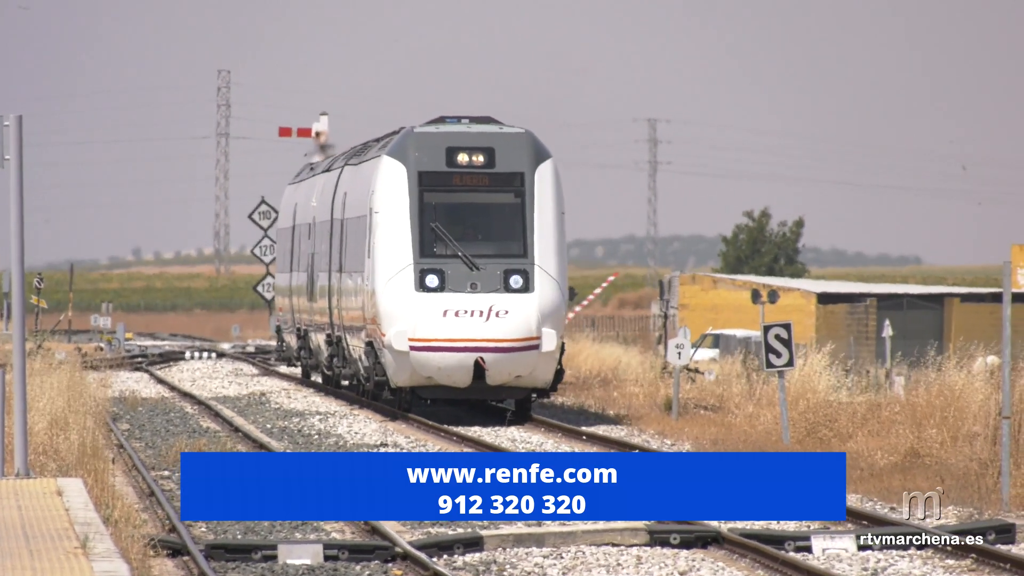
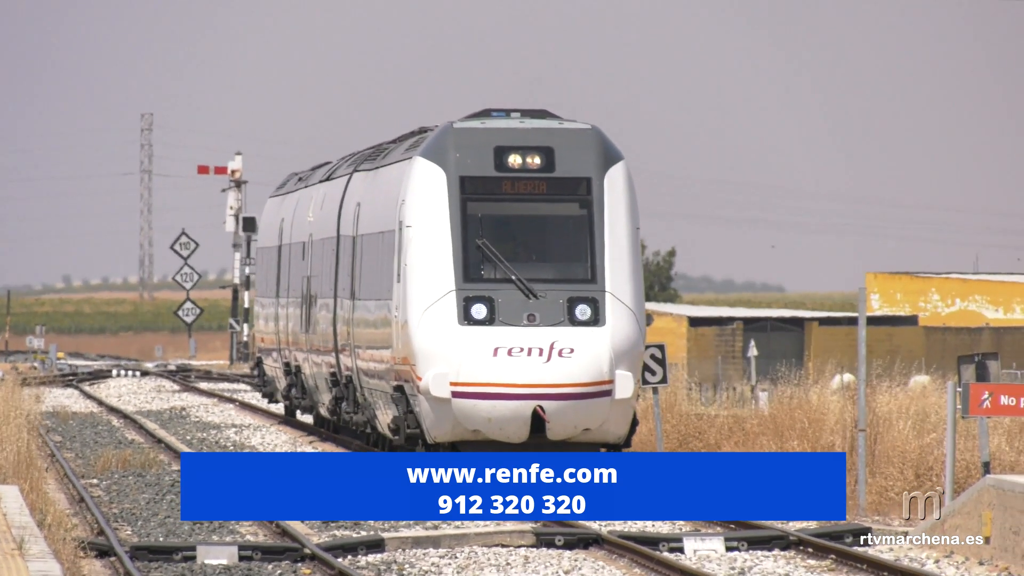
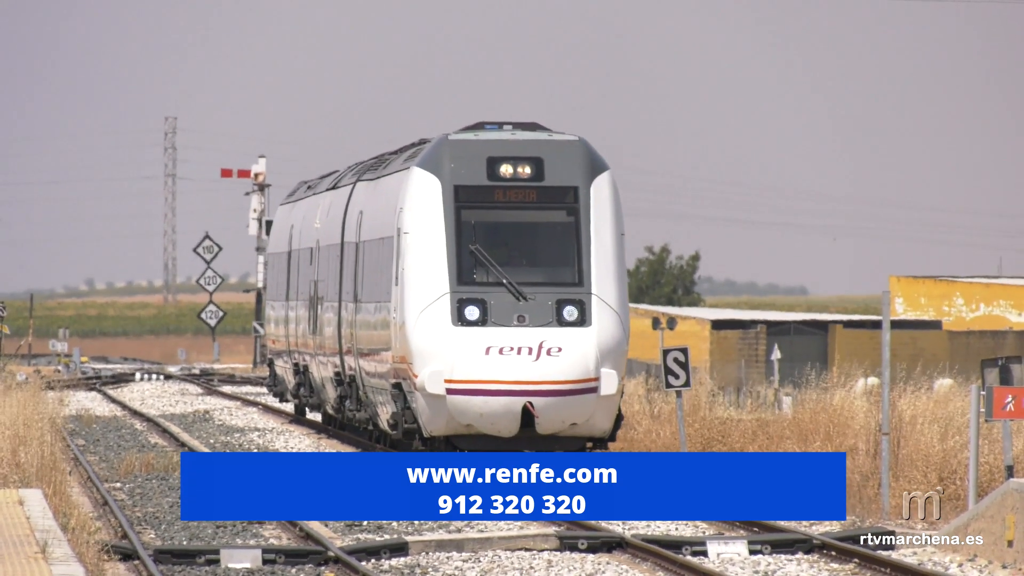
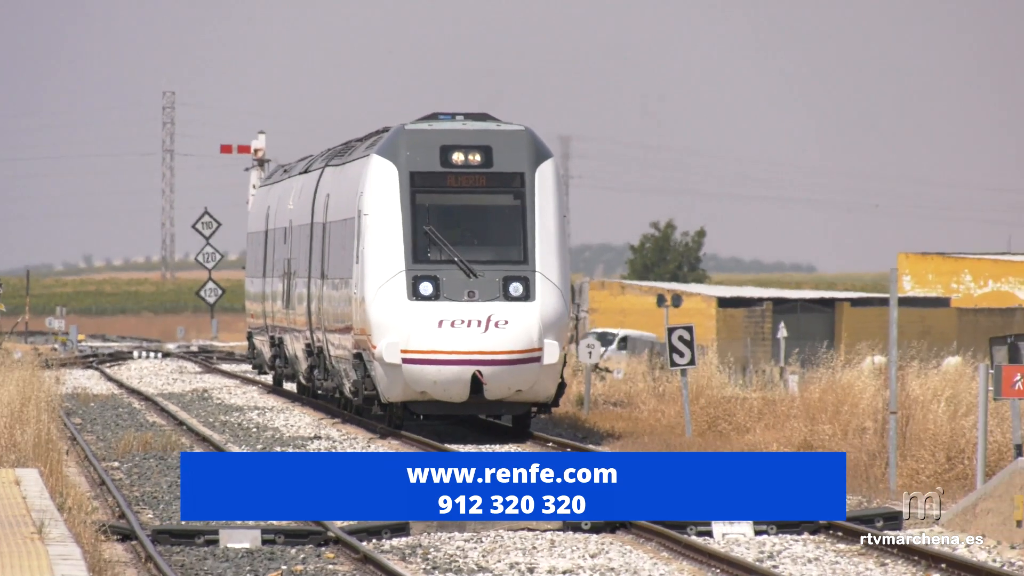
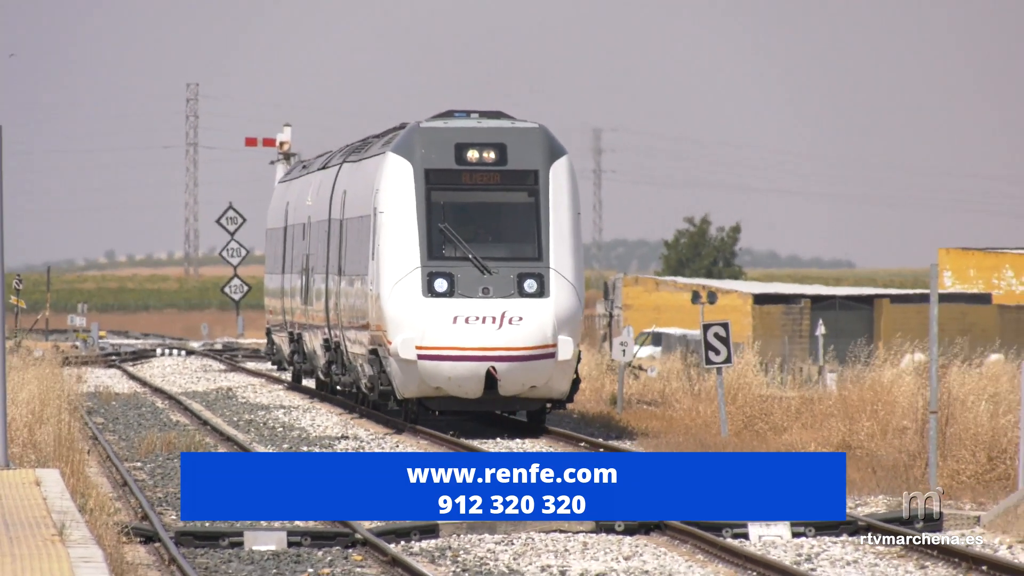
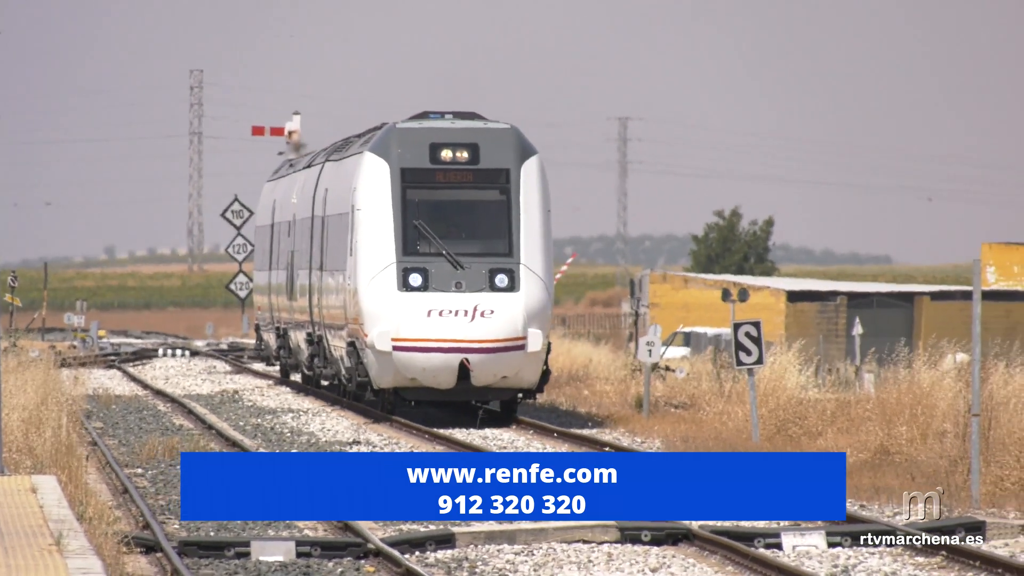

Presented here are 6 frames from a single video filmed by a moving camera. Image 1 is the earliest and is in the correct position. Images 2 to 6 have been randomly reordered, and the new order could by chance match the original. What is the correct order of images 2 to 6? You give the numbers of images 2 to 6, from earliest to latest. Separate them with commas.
6, 5, 4, 3, 2
